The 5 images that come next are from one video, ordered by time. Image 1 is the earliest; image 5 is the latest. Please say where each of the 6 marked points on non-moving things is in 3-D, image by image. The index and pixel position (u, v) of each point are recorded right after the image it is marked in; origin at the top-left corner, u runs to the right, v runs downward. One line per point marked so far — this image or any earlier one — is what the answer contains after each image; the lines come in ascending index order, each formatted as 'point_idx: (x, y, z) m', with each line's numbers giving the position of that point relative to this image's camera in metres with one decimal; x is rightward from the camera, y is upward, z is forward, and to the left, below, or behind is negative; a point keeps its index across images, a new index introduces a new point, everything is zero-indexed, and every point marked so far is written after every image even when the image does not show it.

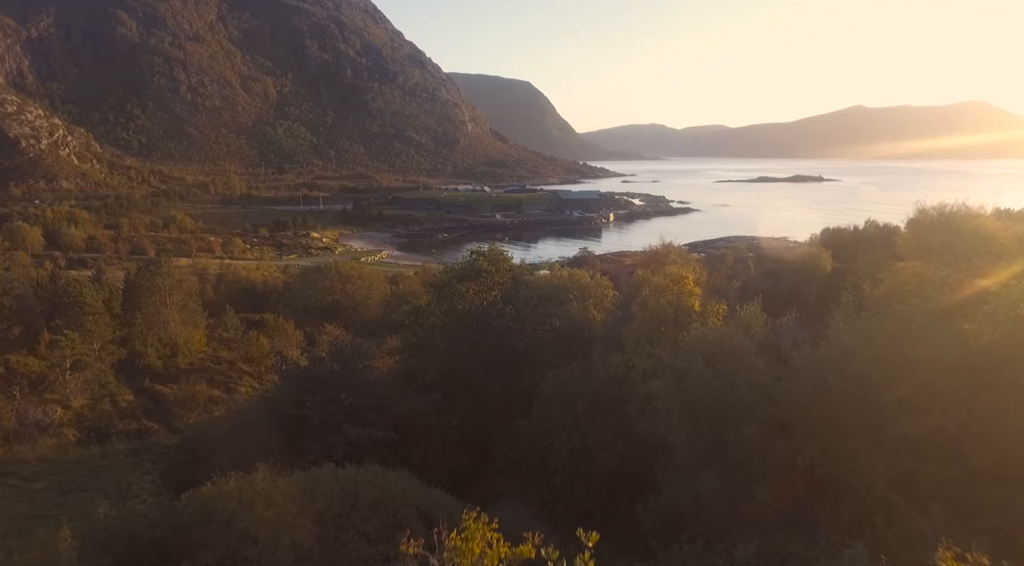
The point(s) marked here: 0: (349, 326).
0: (-4.5, -1.5, +19.6) m
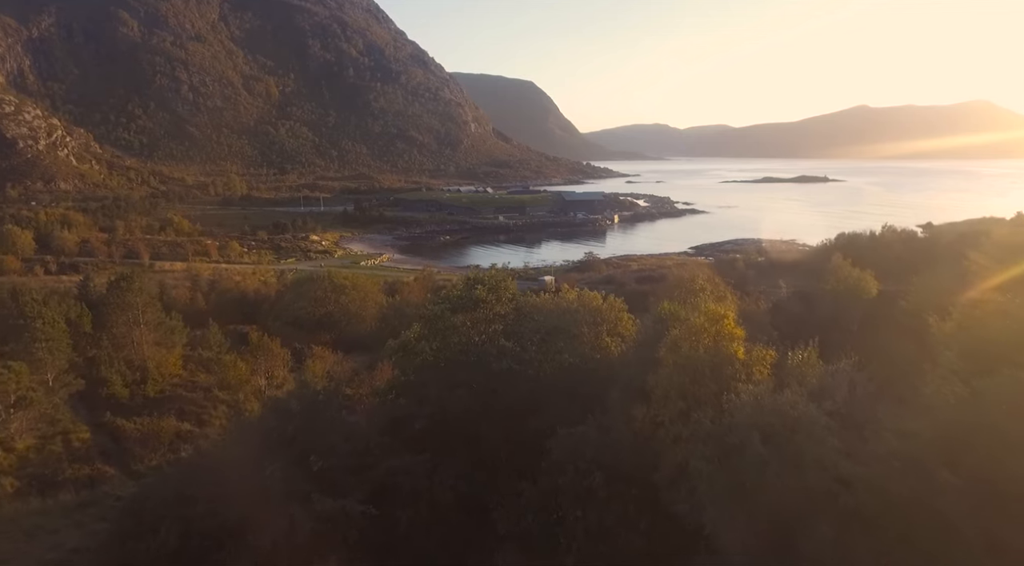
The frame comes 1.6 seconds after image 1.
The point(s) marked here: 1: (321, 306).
0: (-4.4, -1.8, +18.5) m
1: (-5.2, -0.6, +19.1) m
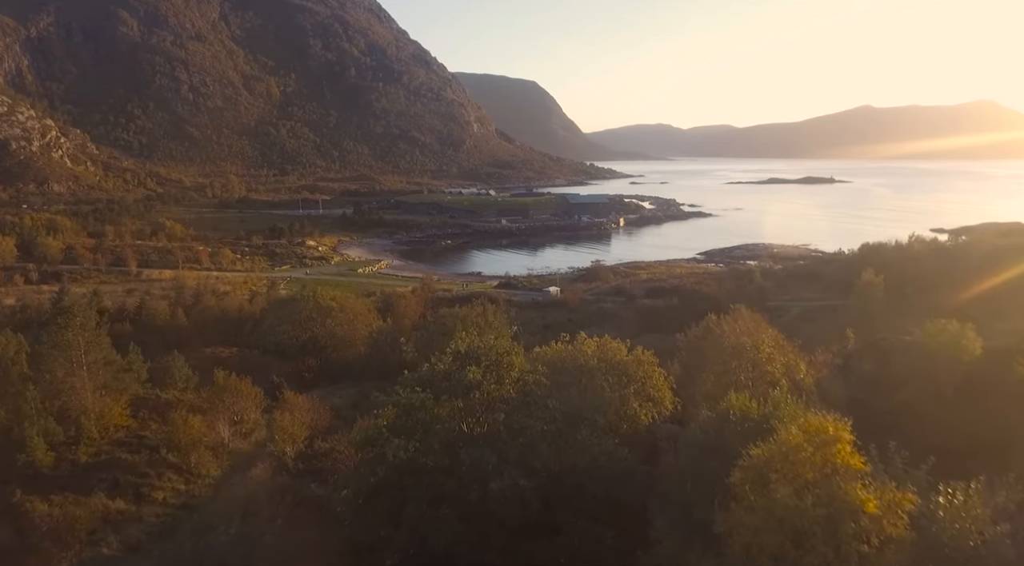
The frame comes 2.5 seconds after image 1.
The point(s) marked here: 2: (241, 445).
0: (-4.3, -2.3, +16.7) m
1: (-5.1, -1.2, +17.3) m
2: (-4.5, -2.7, +11.5) m
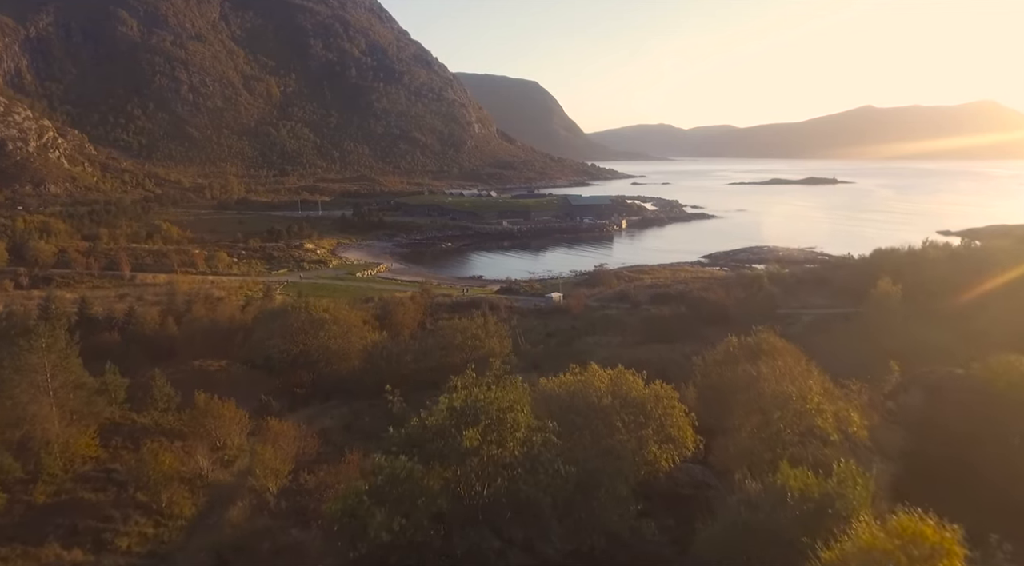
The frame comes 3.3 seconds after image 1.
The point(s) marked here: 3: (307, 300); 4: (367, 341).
0: (-4.3, -2.5, +15.9) m
1: (-5.1, -1.4, +16.5) m
2: (-4.5, -3.0, +10.7) m
3: (-5.5, -0.5, +18.7) m
4: (-3.6, -1.4, +17.2) m
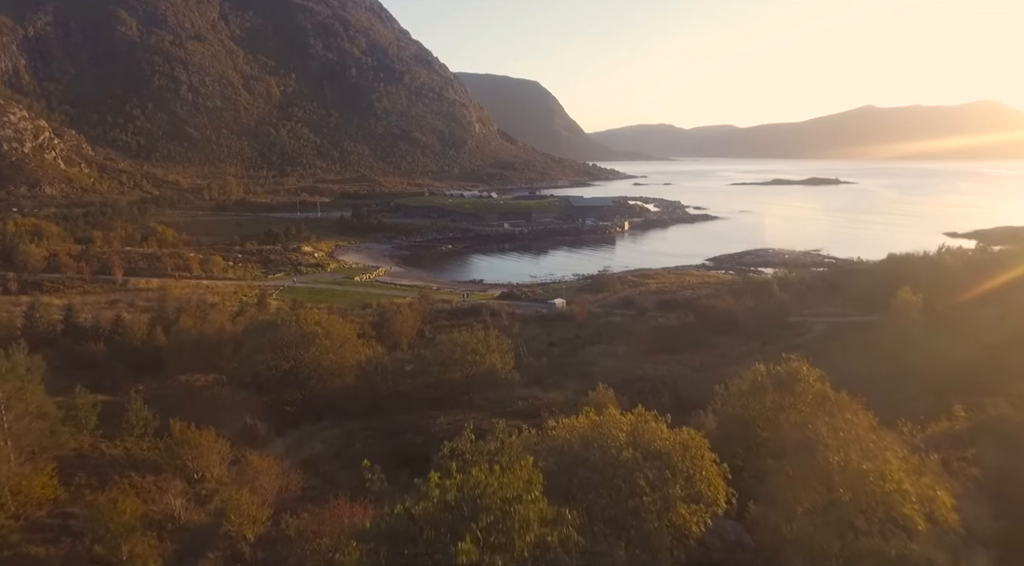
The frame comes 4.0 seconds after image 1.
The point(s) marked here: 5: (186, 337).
0: (-4.2, -2.8, +15.0) m
1: (-5.0, -1.7, +15.6) m
2: (-4.4, -3.3, +9.8) m
3: (-5.4, -0.7, +17.7) m
4: (-3.5, -1.7, +16.3) m
5: (-9.3, -1.5, +19.9) m
